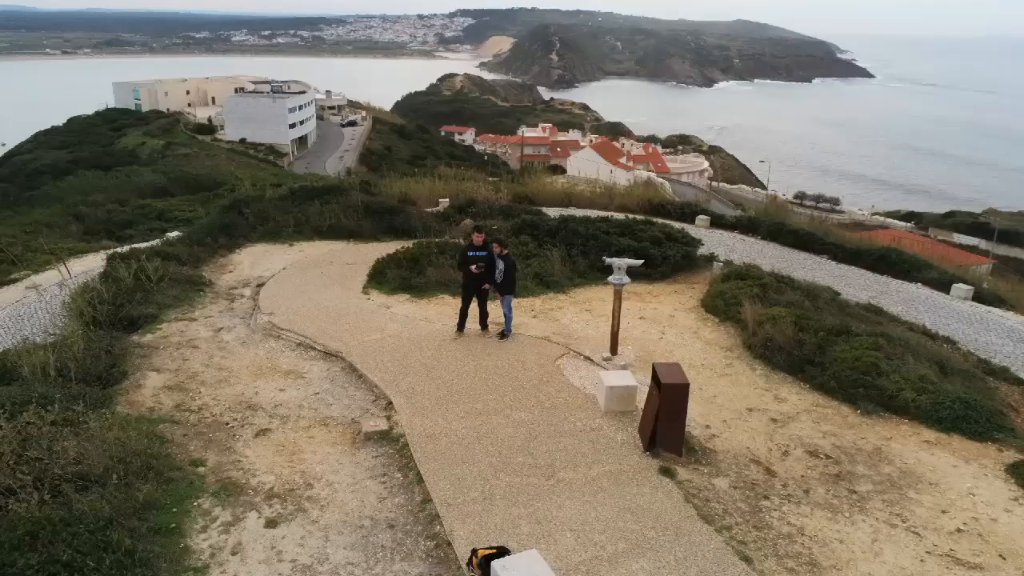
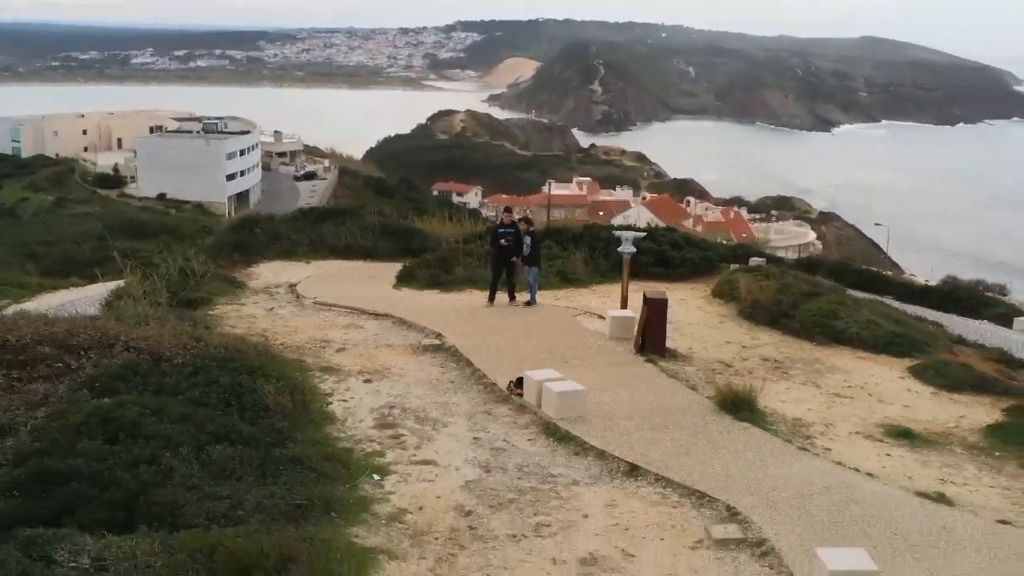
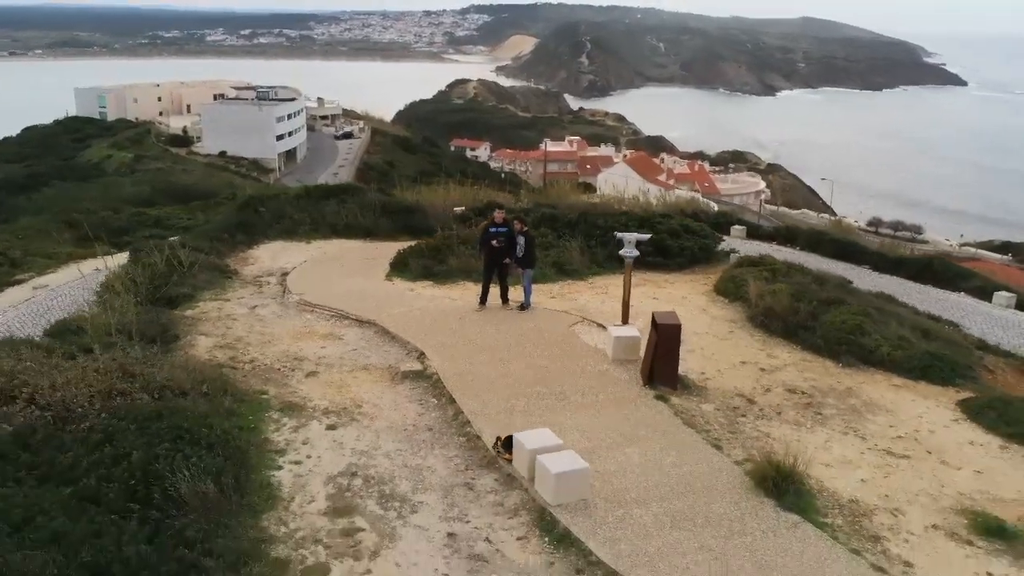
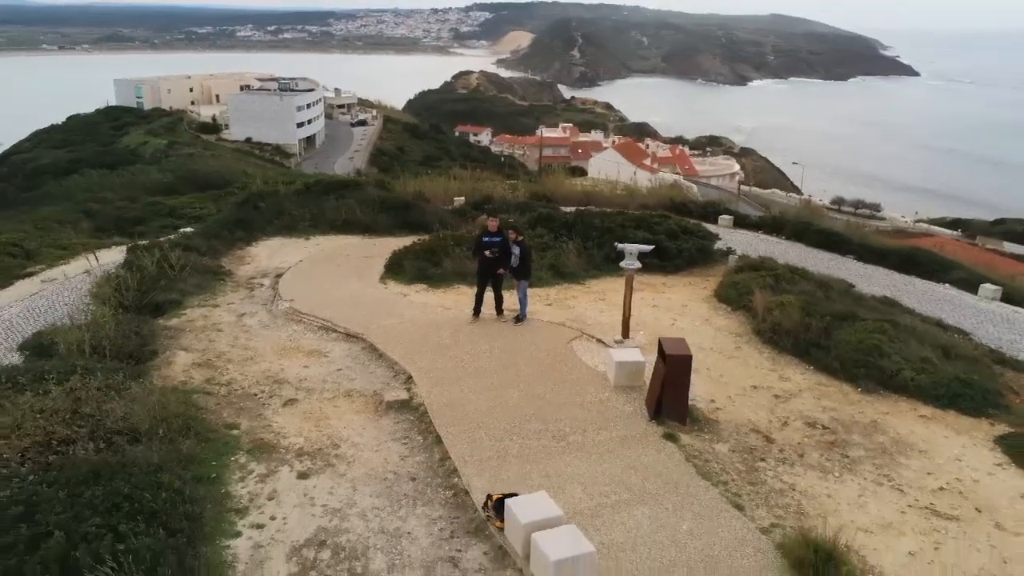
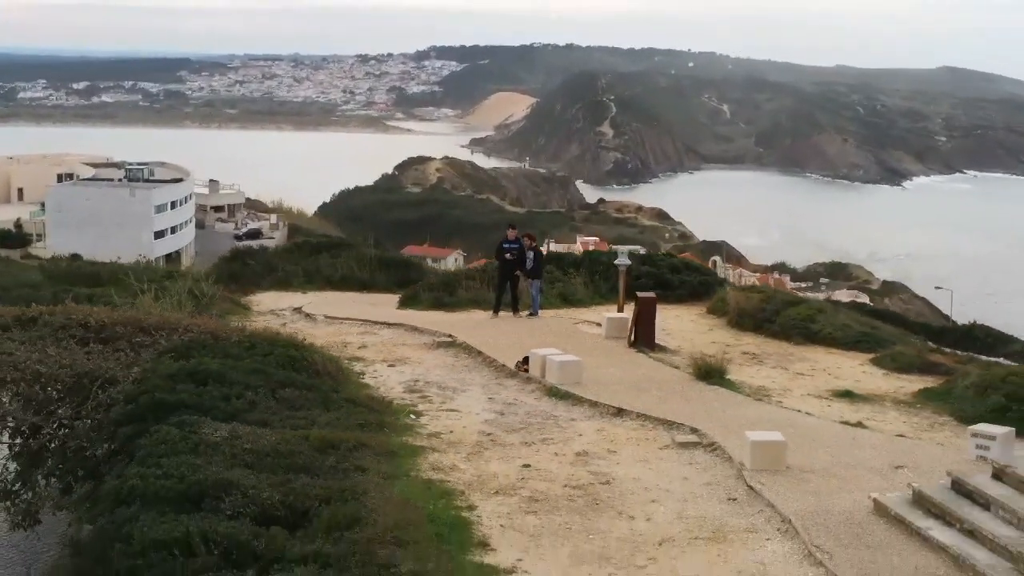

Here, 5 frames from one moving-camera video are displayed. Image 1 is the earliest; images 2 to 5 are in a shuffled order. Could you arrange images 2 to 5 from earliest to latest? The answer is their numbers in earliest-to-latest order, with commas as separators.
4, 3, 2, 5
